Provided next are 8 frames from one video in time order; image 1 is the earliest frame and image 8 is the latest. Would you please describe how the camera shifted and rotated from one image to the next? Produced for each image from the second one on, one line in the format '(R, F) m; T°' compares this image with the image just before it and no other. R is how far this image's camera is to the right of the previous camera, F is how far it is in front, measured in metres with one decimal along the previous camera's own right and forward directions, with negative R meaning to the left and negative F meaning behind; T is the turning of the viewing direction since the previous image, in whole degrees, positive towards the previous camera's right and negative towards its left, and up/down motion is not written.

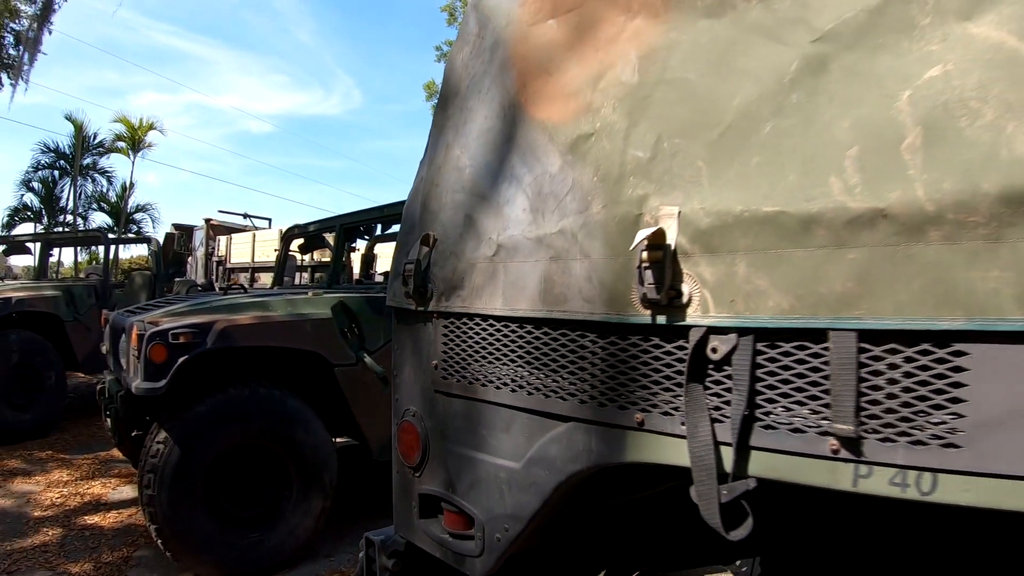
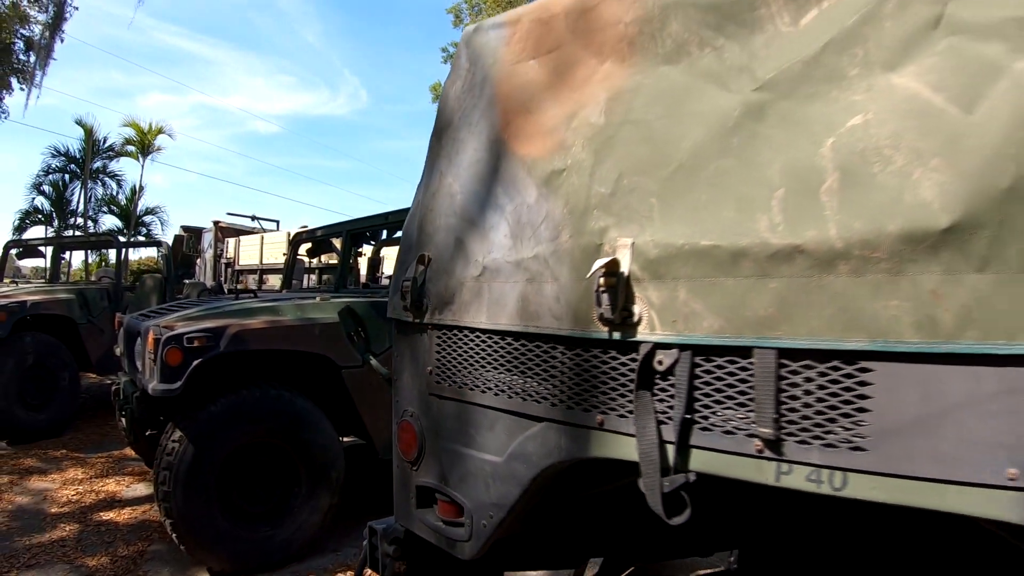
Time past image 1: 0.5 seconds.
(0.0, -0.1) m; 0°
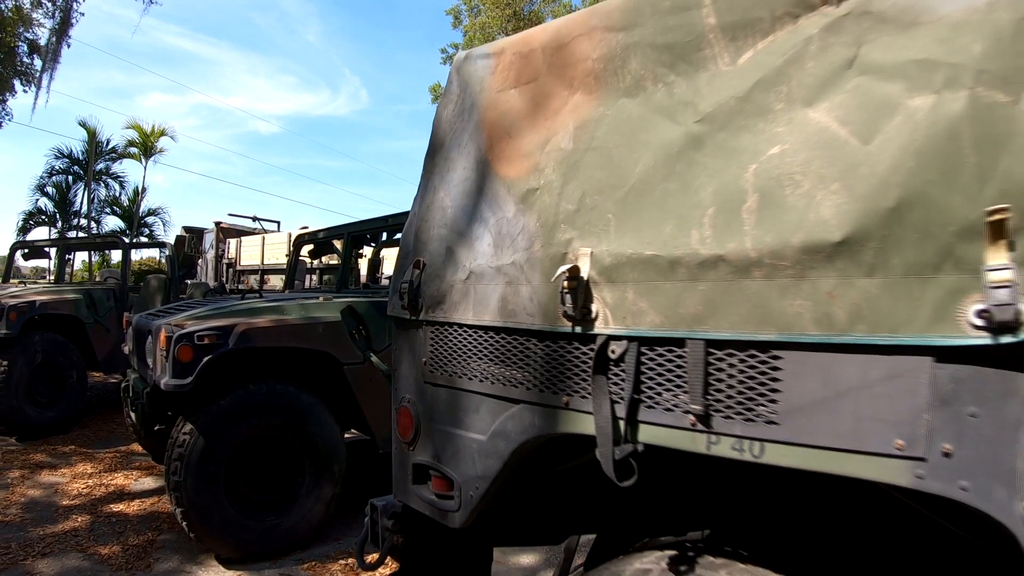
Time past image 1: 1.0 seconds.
(0.0, -0.2) m; 0°
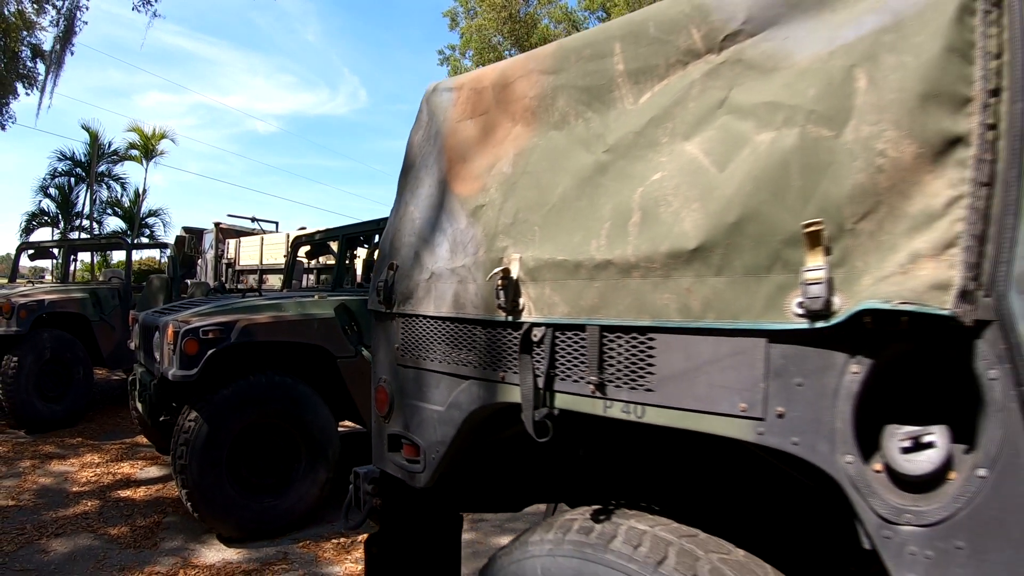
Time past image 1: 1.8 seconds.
(+0.1, -0.3) m; 0°
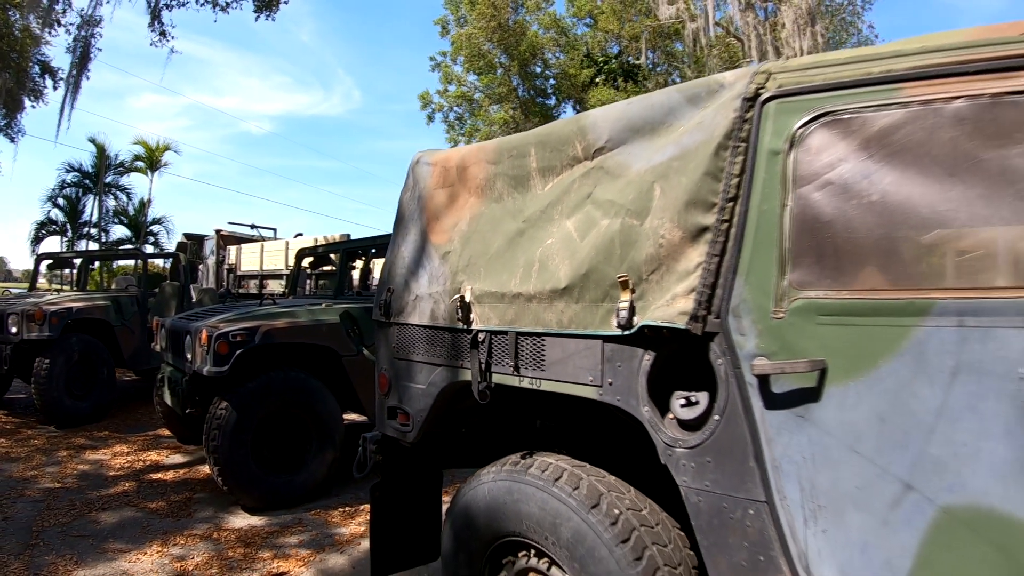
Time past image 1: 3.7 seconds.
(+0.1, -0.8) m; 0°
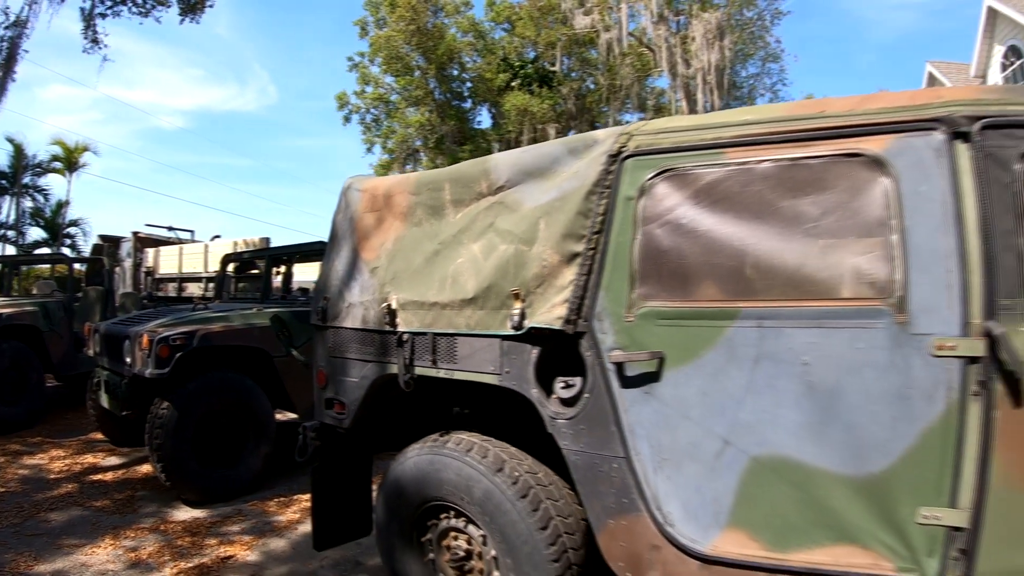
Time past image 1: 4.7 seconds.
(0.0, -0.5) m; +5°
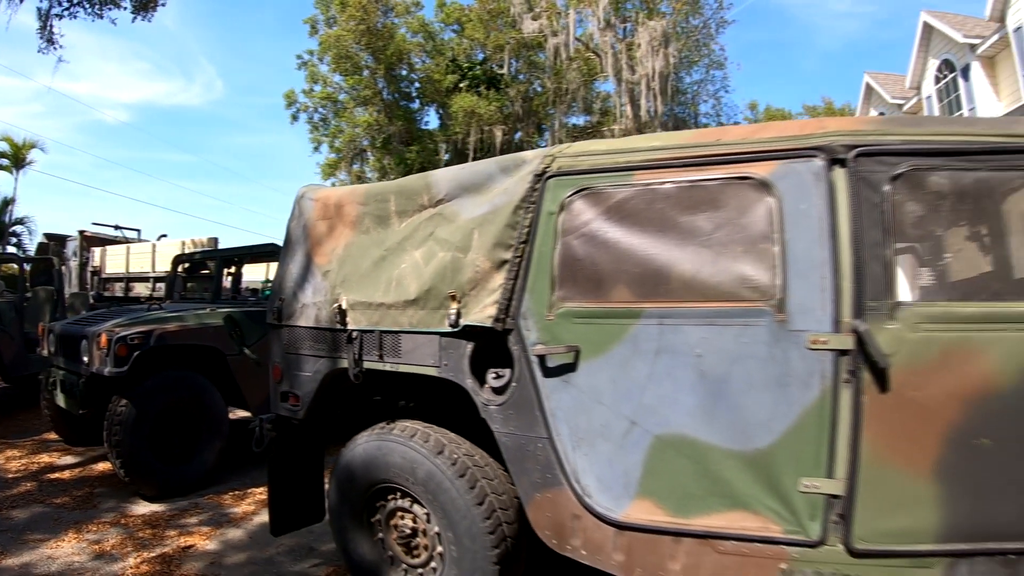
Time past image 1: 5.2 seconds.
(+0.1, -0.3) m; +3°
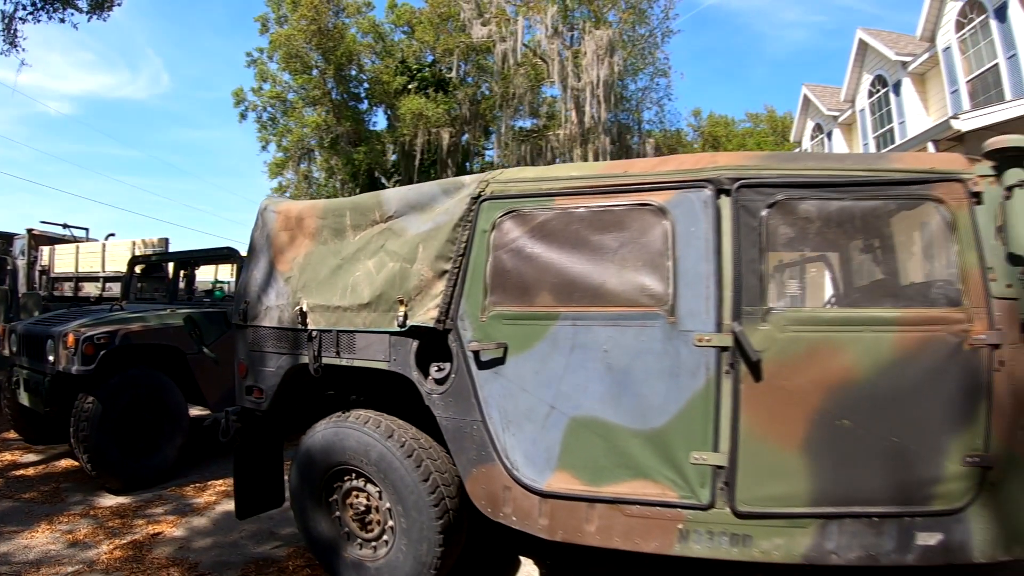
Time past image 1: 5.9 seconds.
(0.0, -0.5) m; +3°
